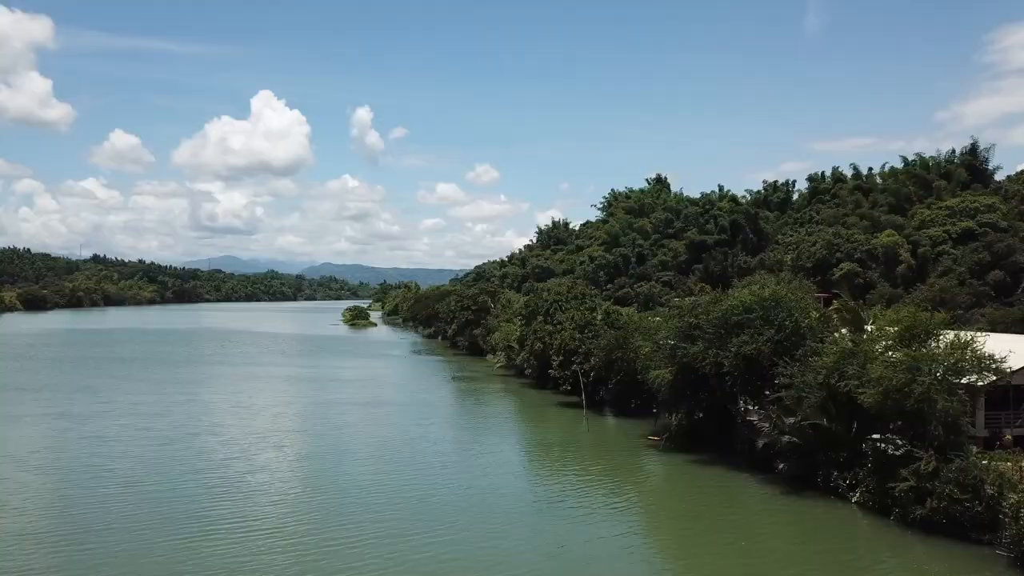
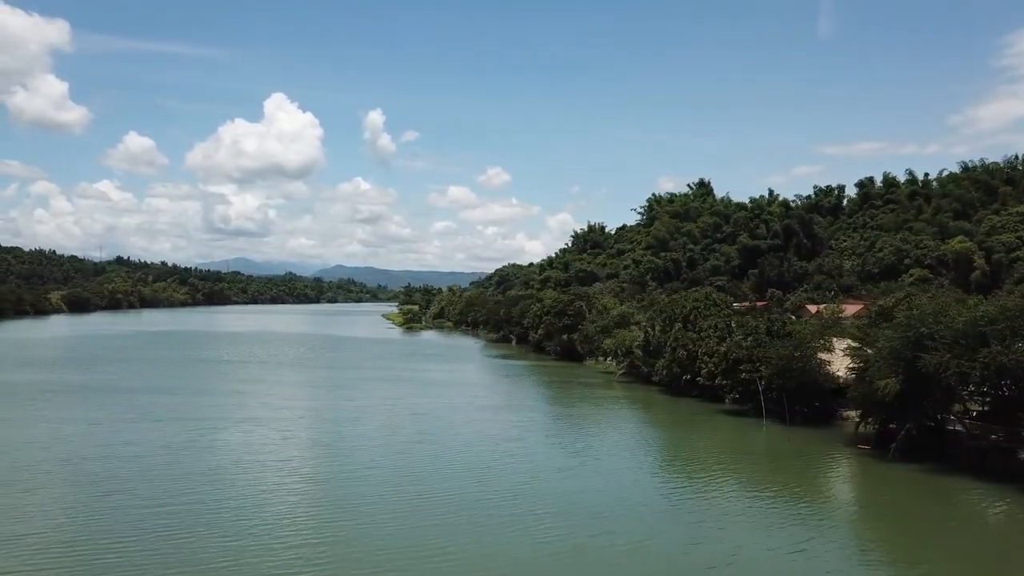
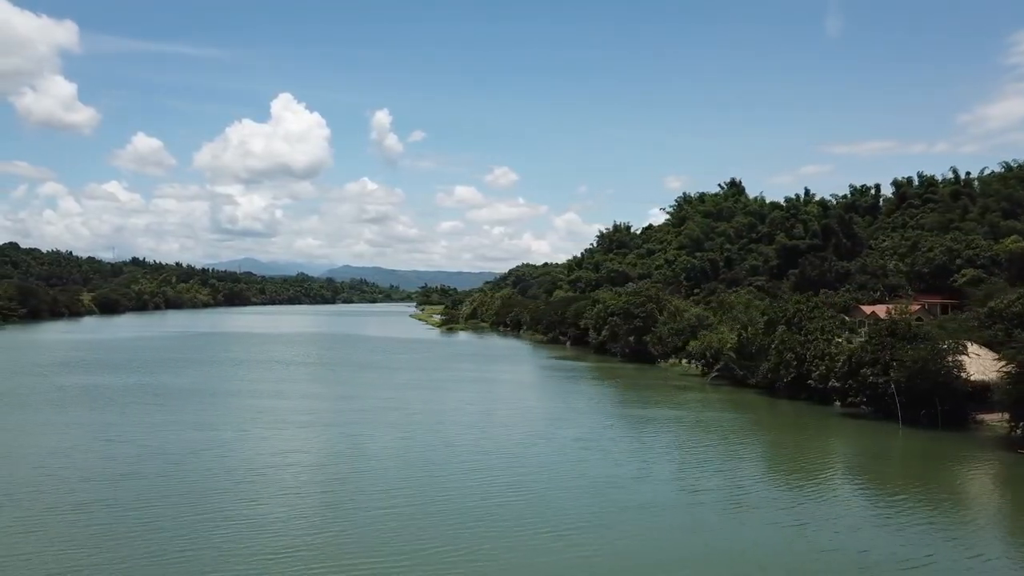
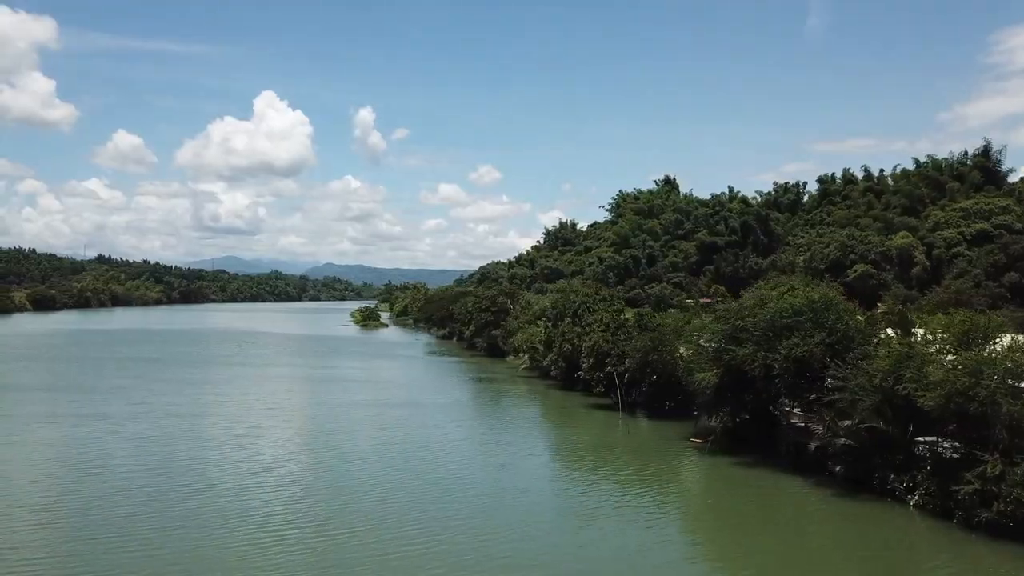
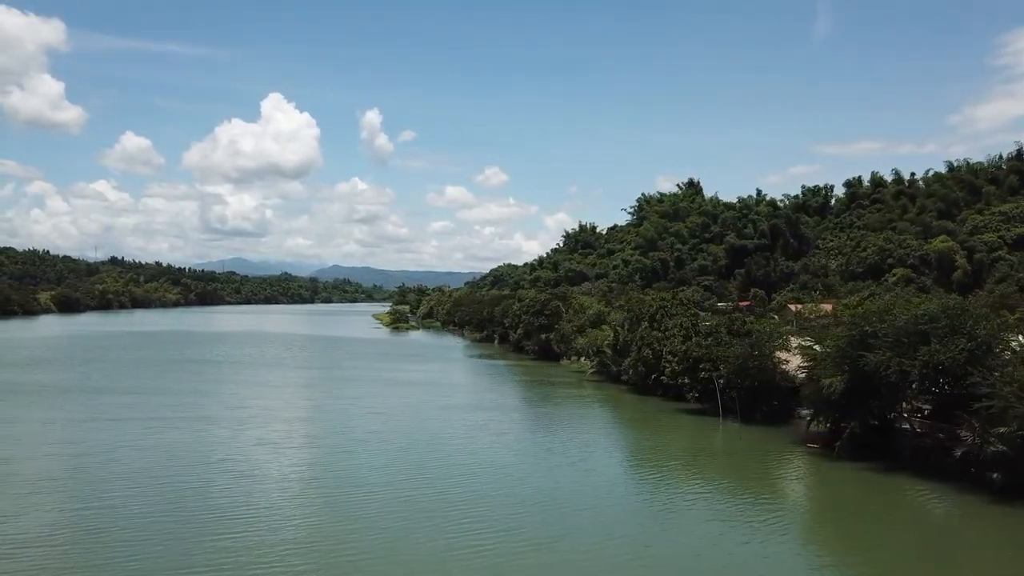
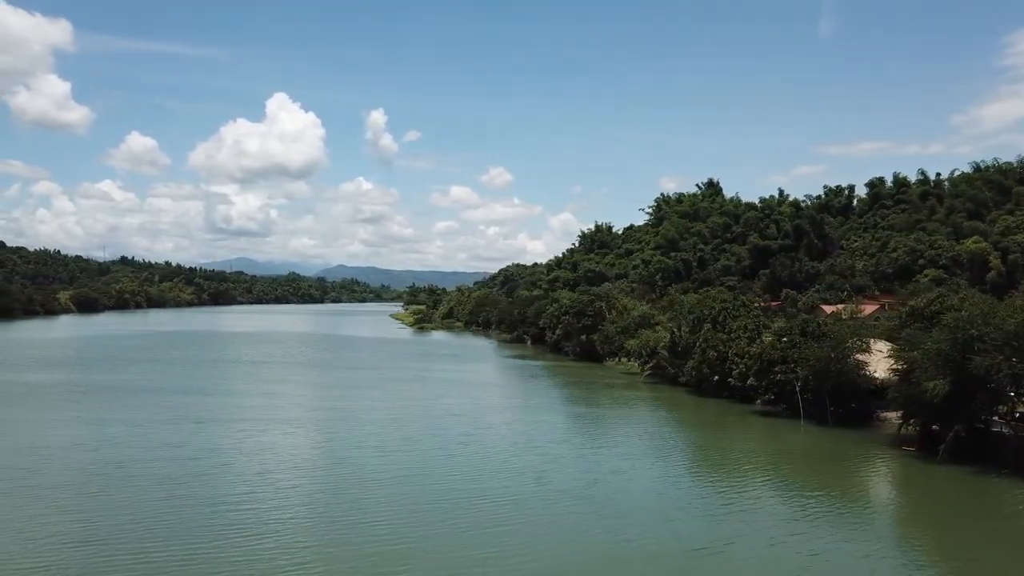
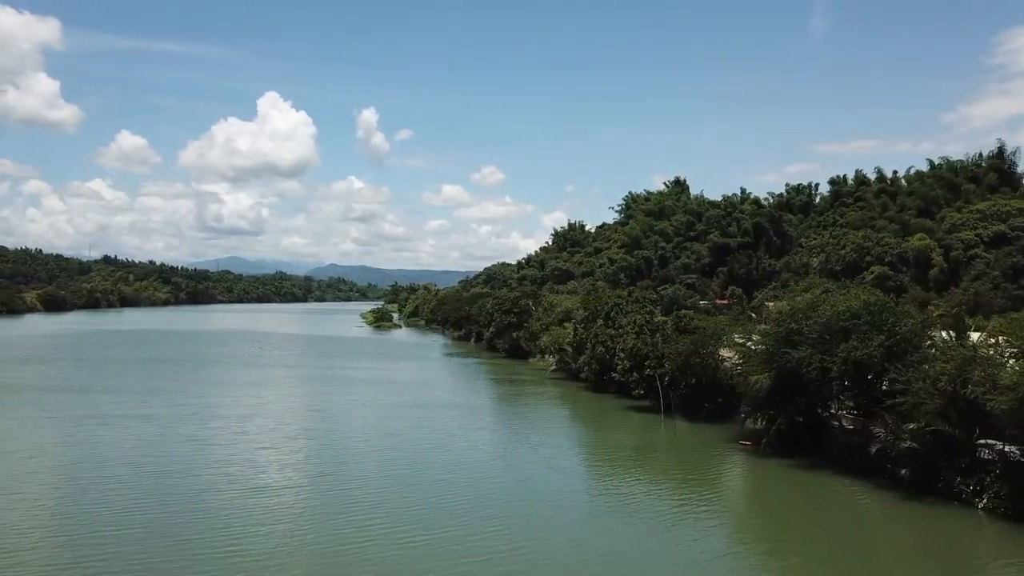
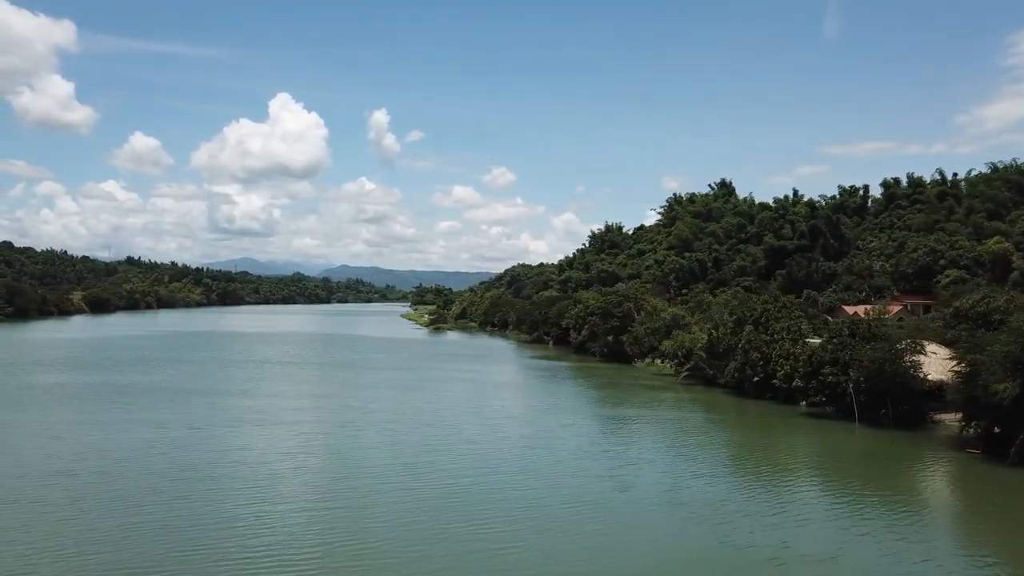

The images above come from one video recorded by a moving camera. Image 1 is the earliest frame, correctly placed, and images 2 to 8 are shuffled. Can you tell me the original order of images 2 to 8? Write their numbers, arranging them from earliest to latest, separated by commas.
4, 7, 5, 2, 6, 8, 3
